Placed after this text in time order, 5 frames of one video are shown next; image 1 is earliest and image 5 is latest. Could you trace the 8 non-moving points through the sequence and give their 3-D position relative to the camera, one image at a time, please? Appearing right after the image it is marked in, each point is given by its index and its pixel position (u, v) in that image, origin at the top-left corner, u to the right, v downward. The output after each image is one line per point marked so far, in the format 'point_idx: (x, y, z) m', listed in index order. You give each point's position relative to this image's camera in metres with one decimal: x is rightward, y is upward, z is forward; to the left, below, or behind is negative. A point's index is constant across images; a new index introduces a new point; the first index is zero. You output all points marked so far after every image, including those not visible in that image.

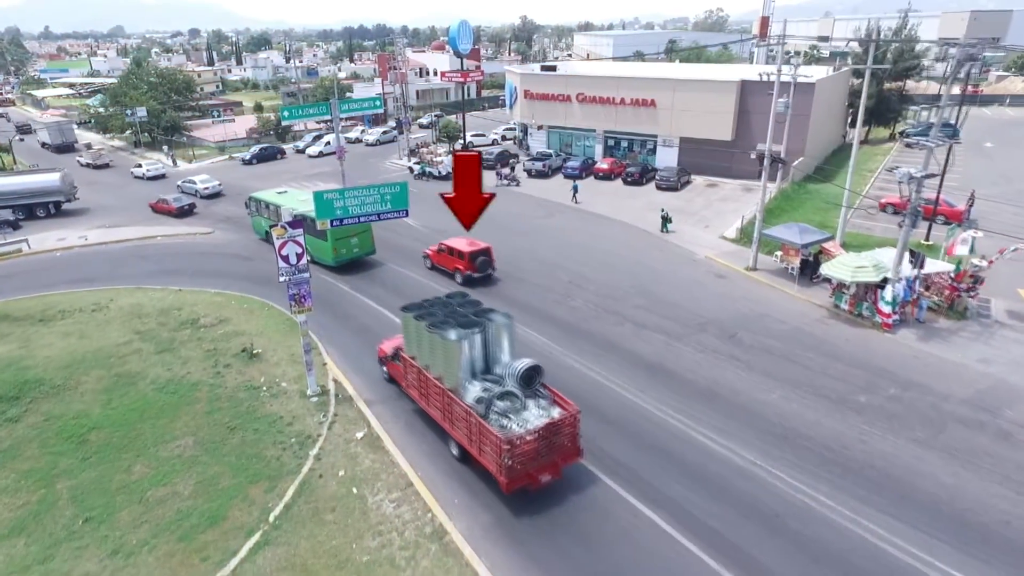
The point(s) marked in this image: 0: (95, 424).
0: (-10.6, -3.4, +15.6) m
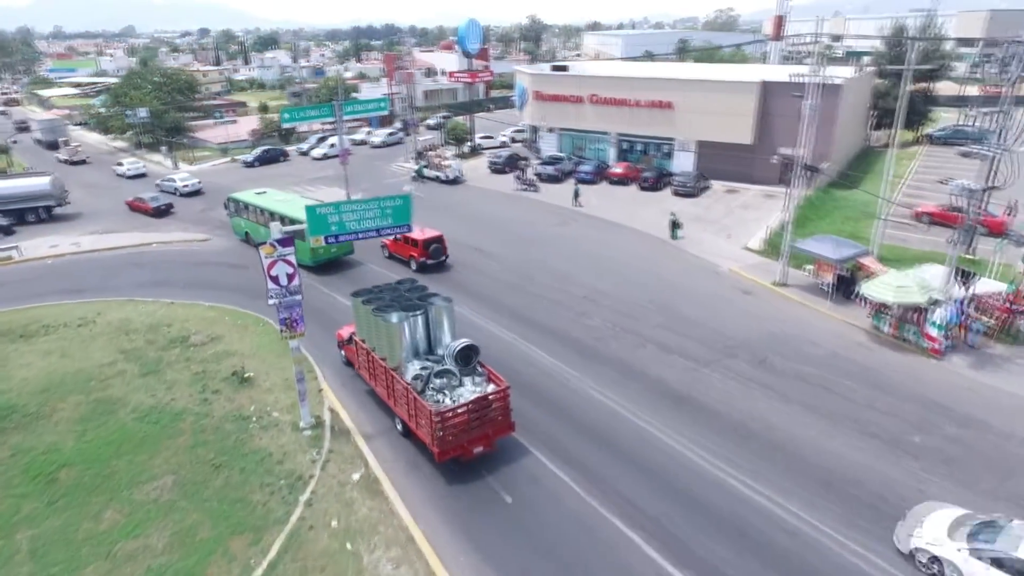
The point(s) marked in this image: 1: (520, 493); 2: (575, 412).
0: (-10.3, -4.0, +14.1) m
1: (+0.2, -4.4, +13.2) m
2: (+1.6, -3.2, +16.0) m
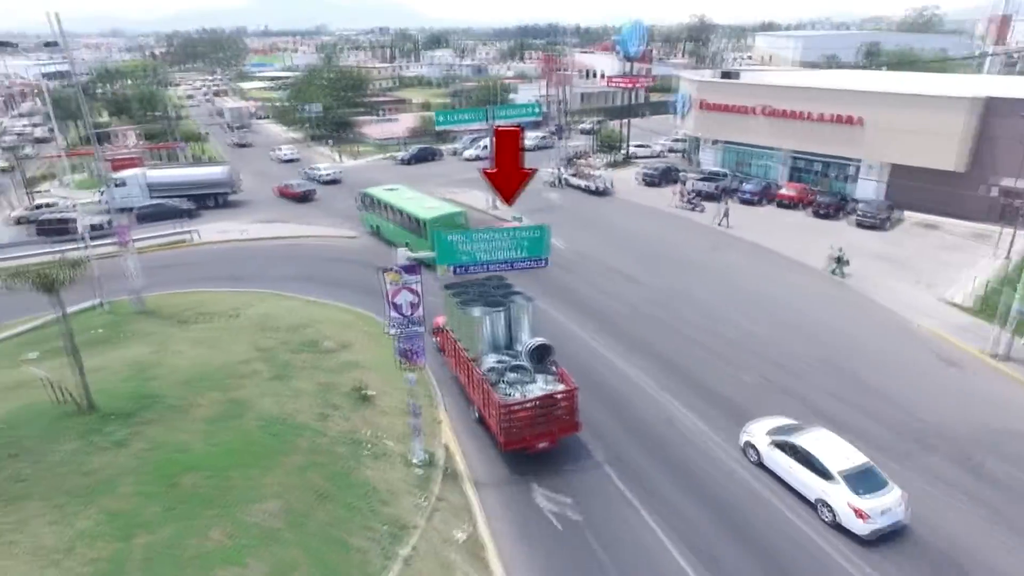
0: (-7.5, -4.1, +14.3) m
1: (+2.4, -5.5, +11.1) m
2: (+4.5, -4.5, +13.5) m
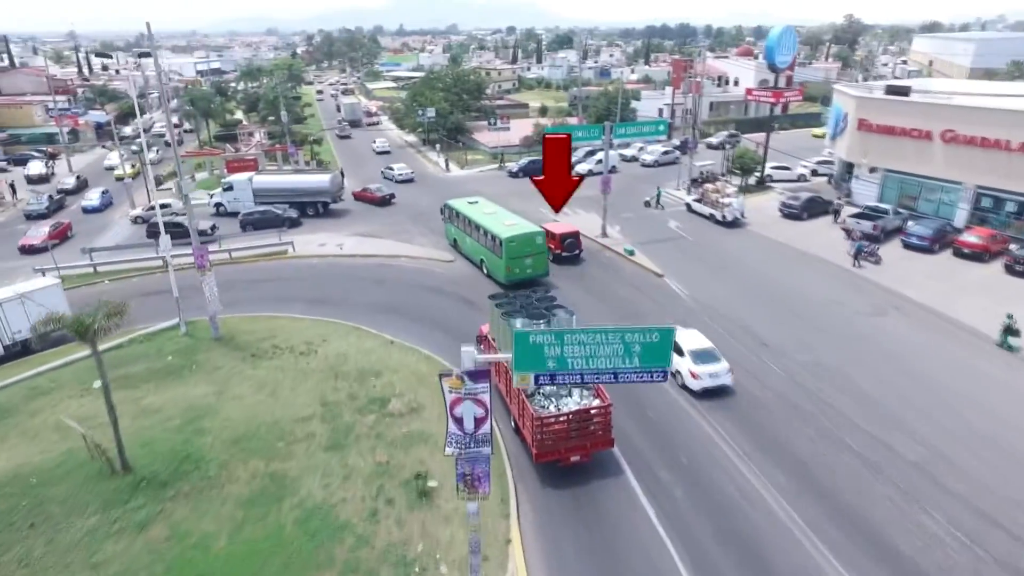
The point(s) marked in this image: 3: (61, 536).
0: (-5.9, -5.4, +12.0) m
1: (+3.2, -7.6, +7.1) m
2: (+5.8, -6.8, +9.1) m
3: (-9.3, -5.1, +12.6) m
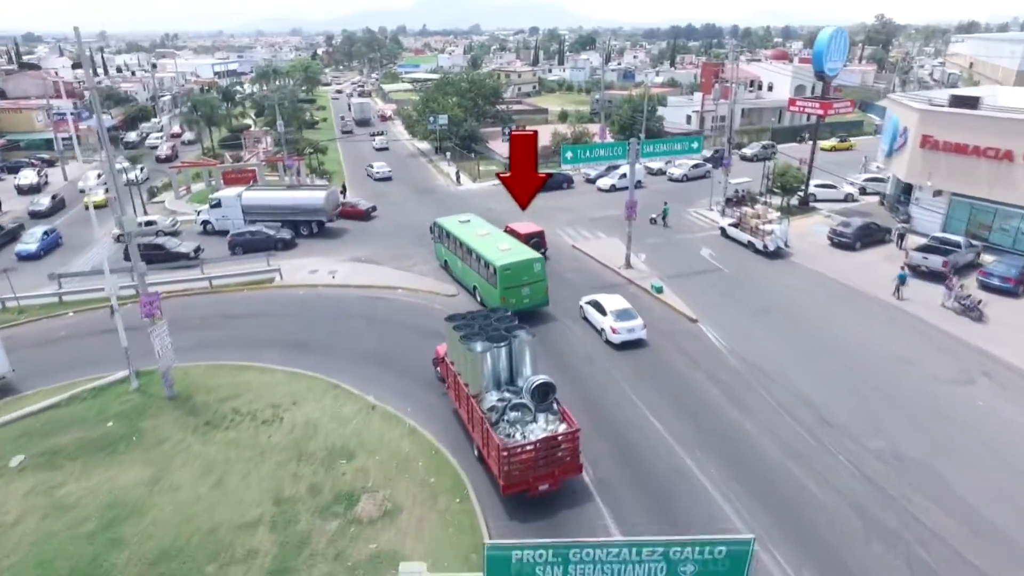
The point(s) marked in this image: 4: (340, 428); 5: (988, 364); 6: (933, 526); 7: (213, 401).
0: (-6.1, -7.0, +8.5) m
1: (+2.7, -9.3, +3.4) m
2: (+5.4, -8.5, +5.3) m
3: (-9.5, -6.6, +9.3) m
4: (-4.8, -3.9, +17.1) m
5: (+15.4, -2.5, +19.8) m
6: (+9.4, -5.4, +13.2) m
7: (-9.1, -3.4, +18.6) m
